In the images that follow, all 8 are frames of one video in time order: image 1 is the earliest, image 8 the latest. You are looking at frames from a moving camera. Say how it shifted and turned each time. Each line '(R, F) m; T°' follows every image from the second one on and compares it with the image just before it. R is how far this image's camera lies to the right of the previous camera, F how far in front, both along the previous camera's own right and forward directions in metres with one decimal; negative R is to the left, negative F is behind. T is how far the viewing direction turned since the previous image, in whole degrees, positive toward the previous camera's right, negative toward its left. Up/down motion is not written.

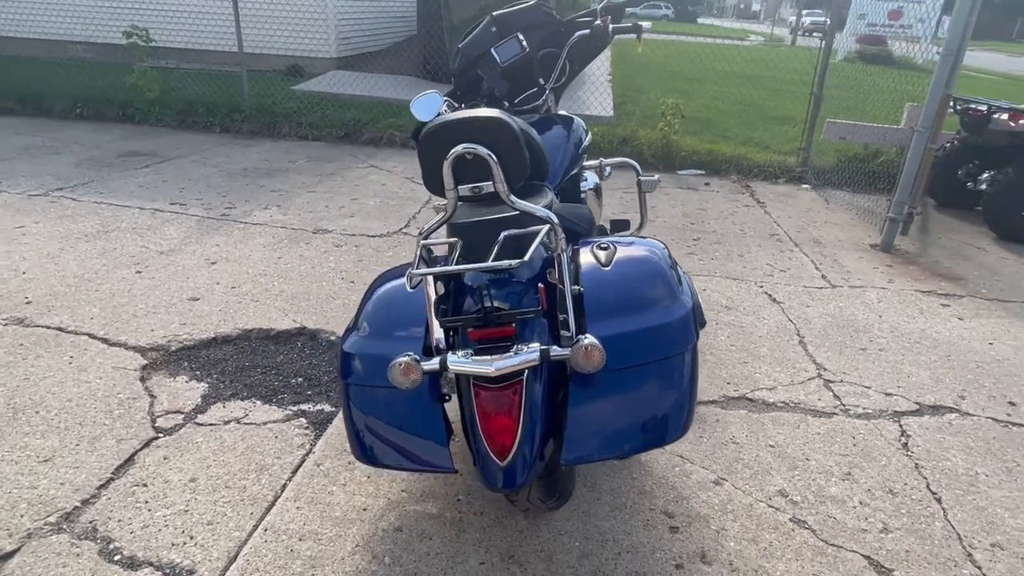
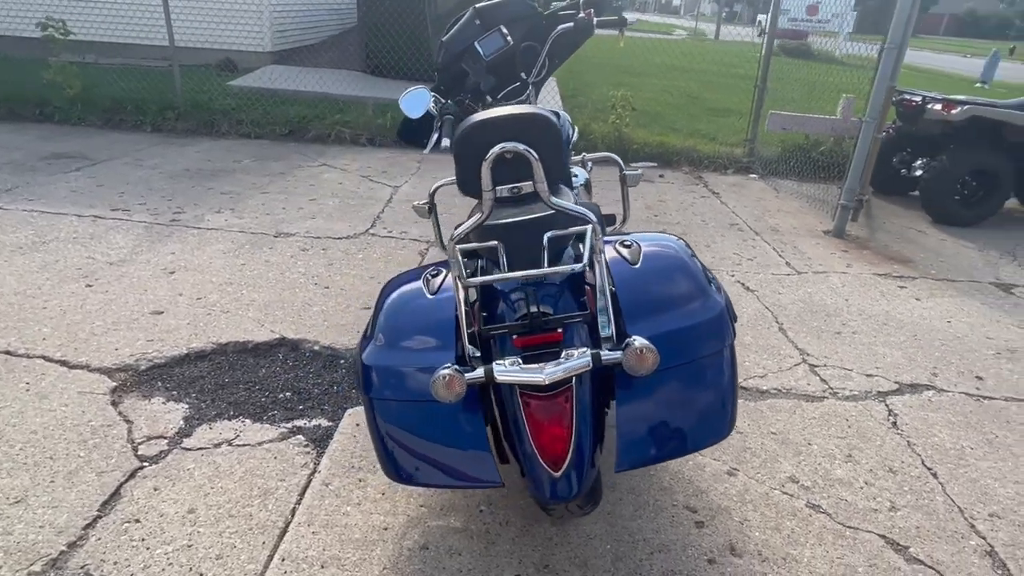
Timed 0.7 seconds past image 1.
(-0.3, +0.1) m; +6°
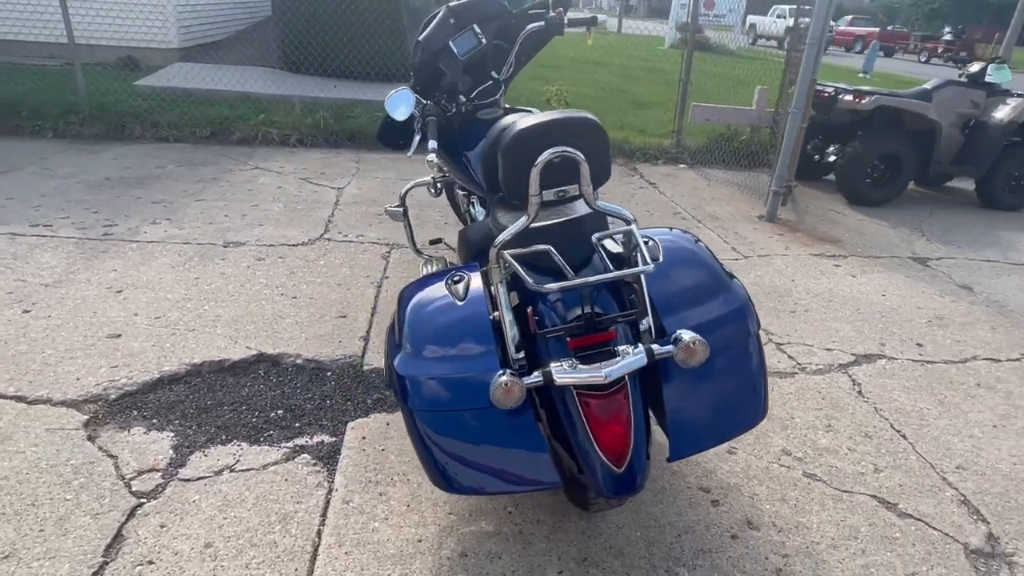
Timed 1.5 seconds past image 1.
(-0.4, 0.0) m; +8°
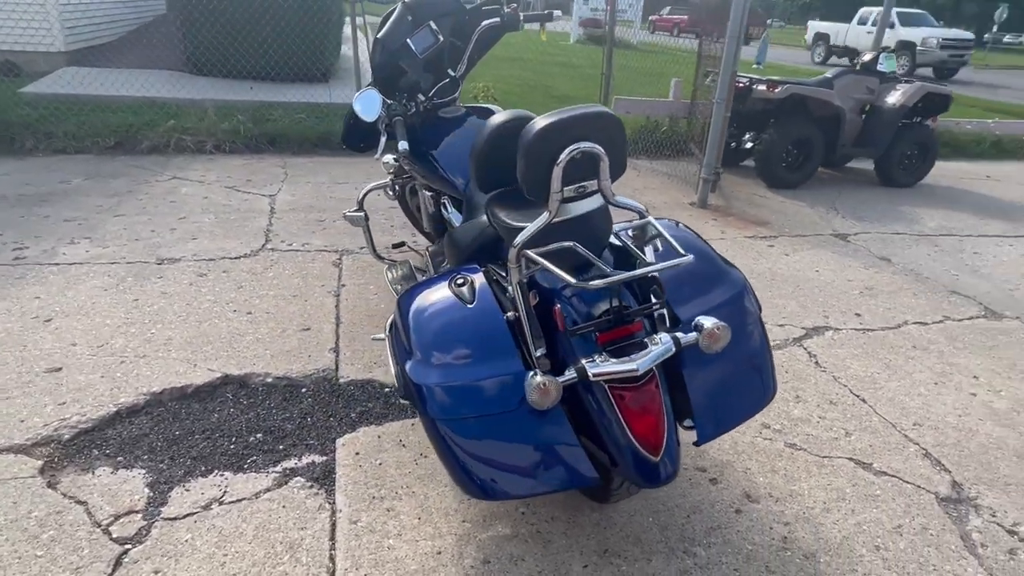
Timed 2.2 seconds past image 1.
(-0.3, 0.0) m; +8°
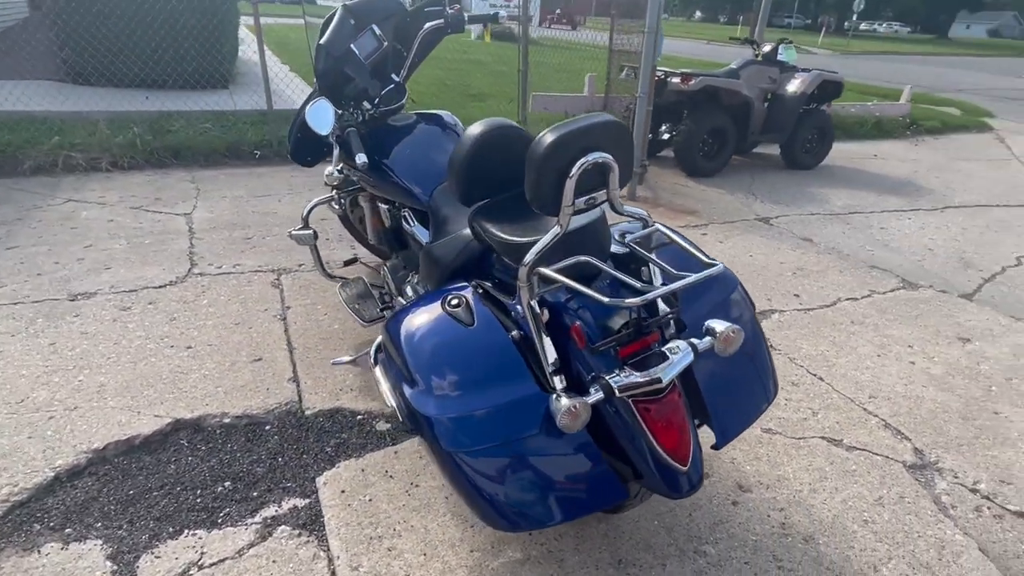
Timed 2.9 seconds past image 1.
(-0.3, +0.1) m; +8°
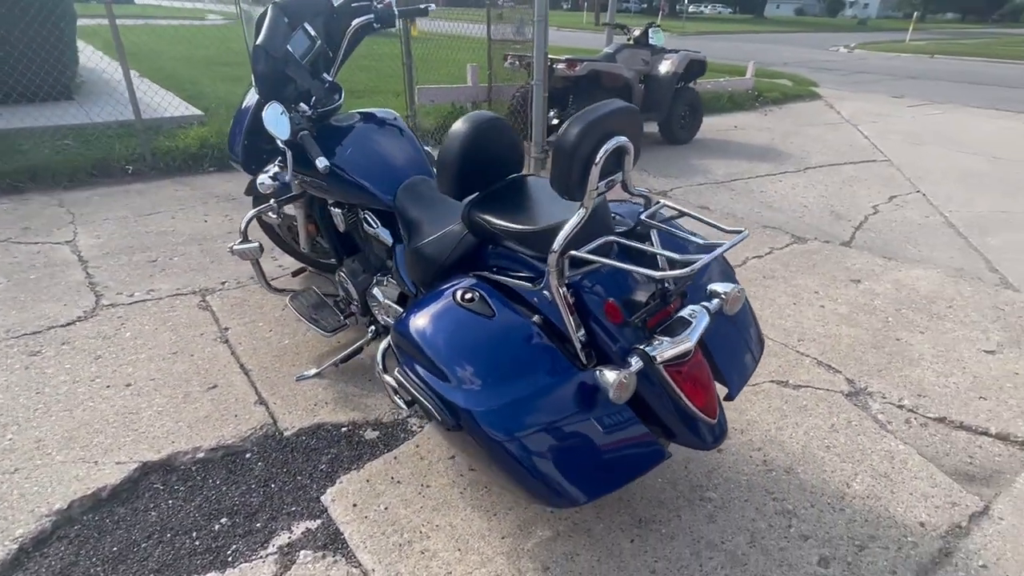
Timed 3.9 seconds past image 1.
(-0.4, 0.0) m; +11°
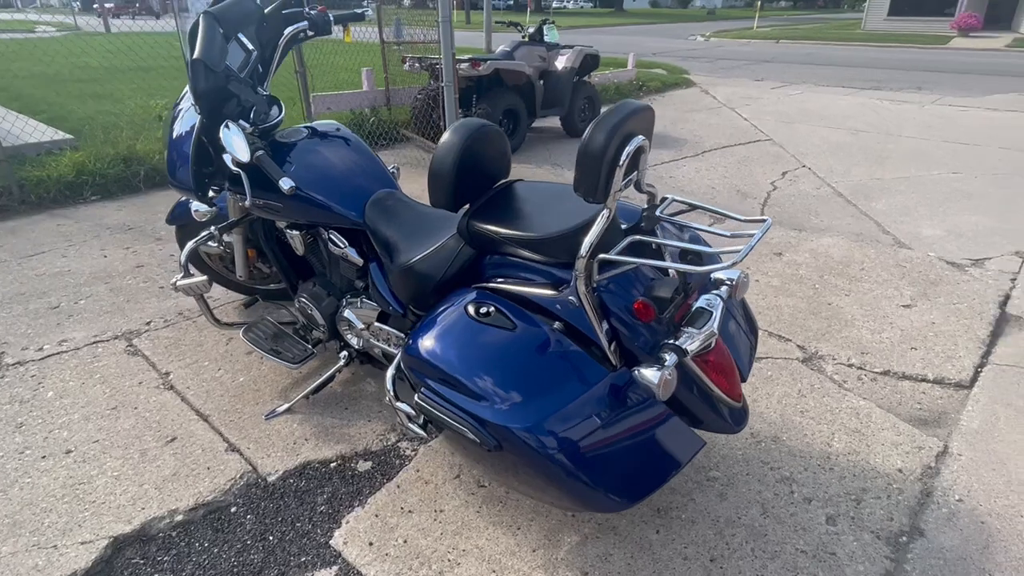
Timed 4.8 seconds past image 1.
(-0.4, +0.1) m; +10°
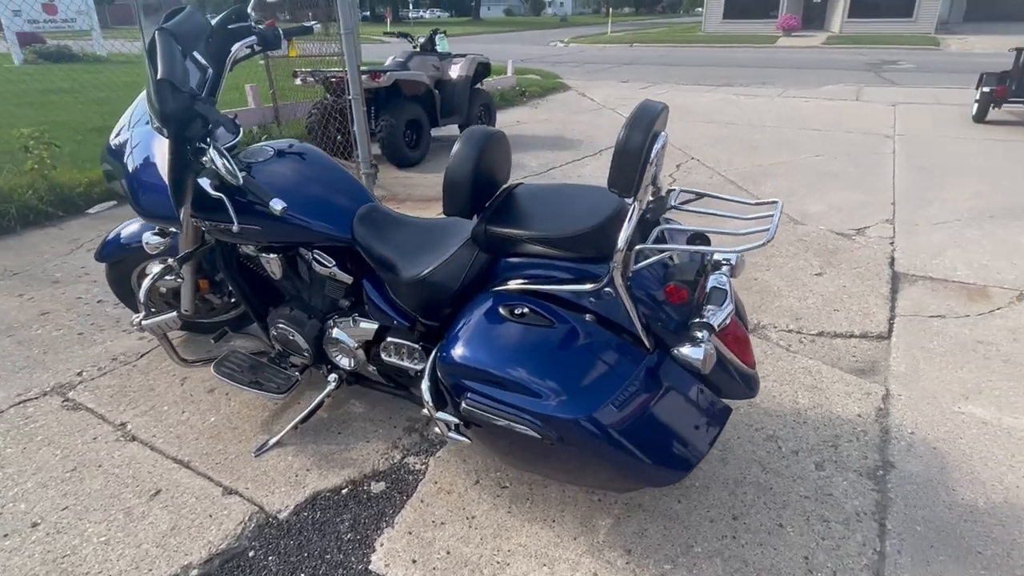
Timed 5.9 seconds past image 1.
(-0.5, 0.0) m; +11°
